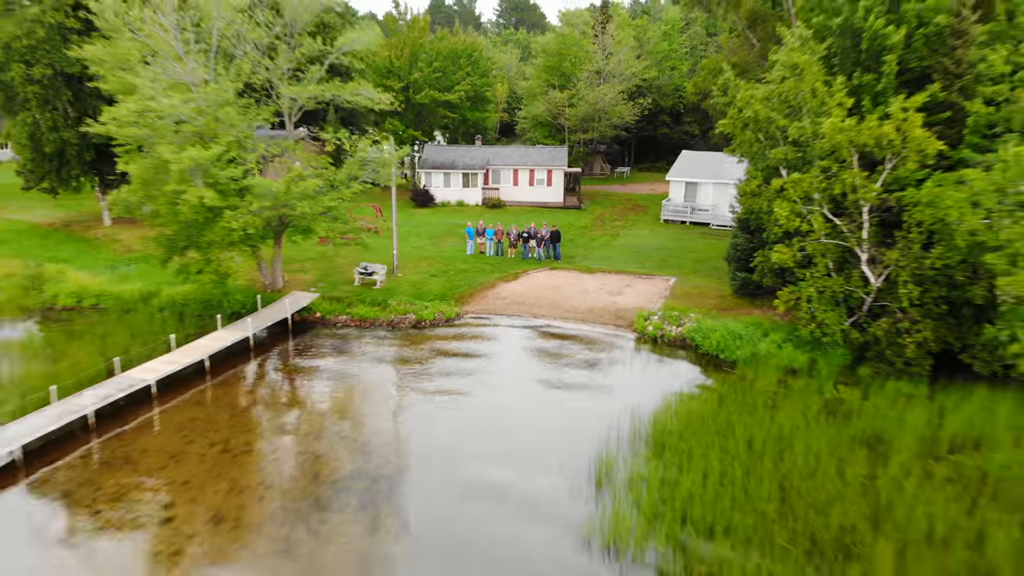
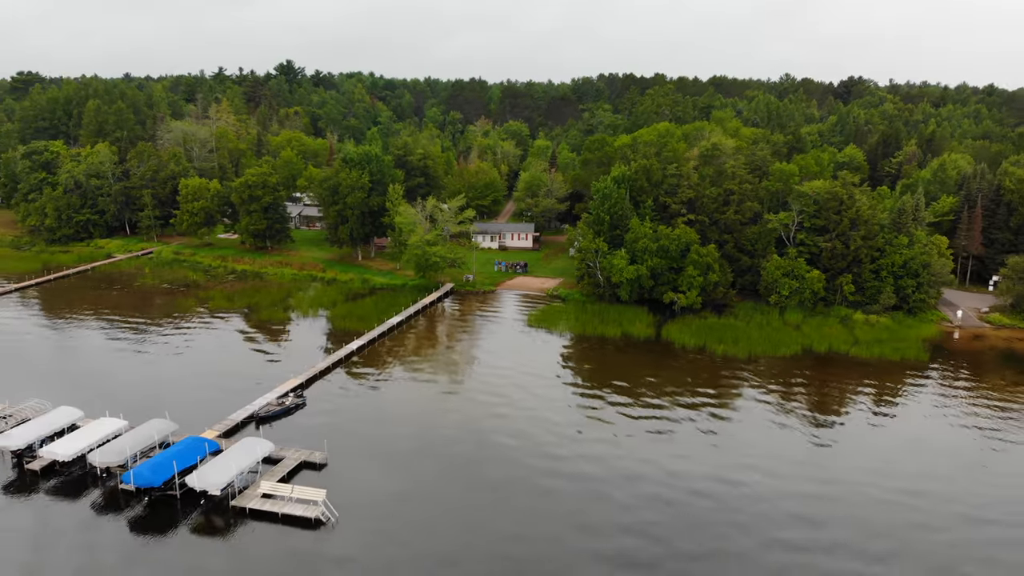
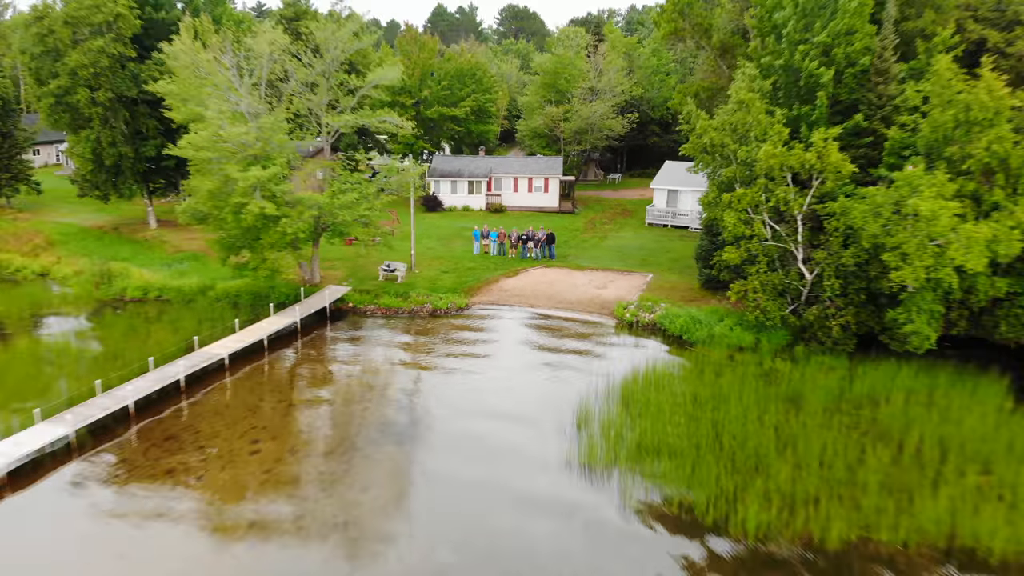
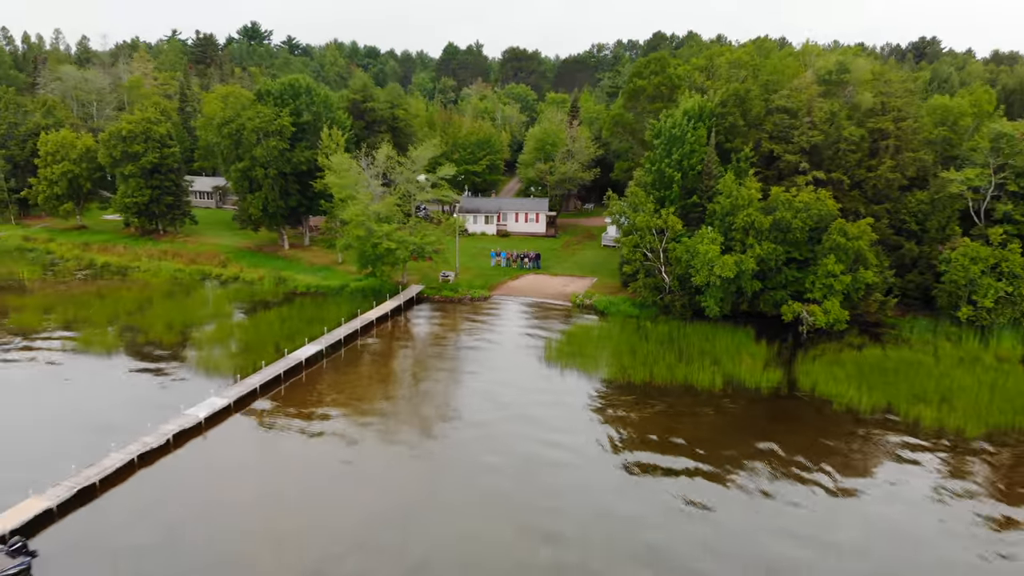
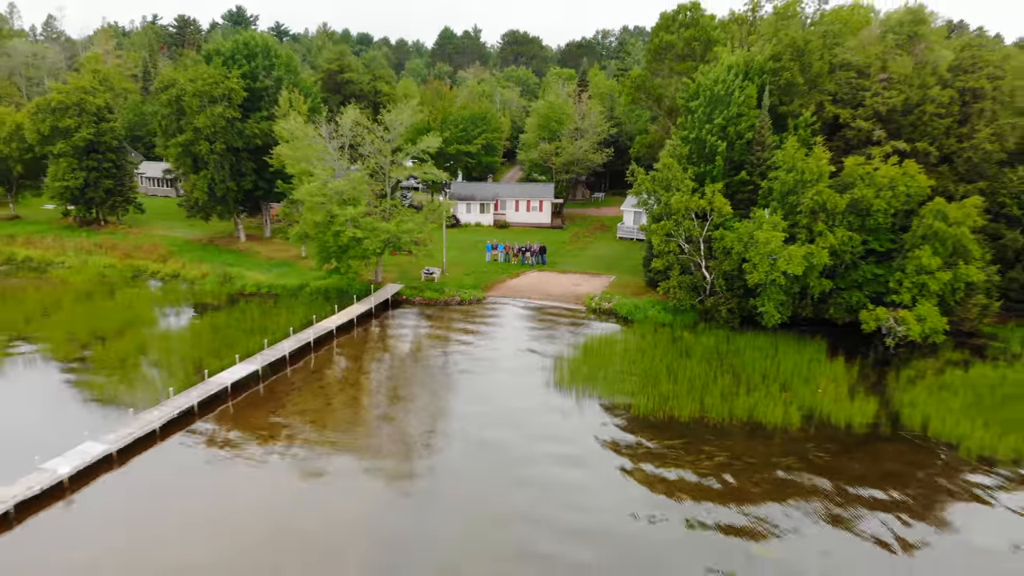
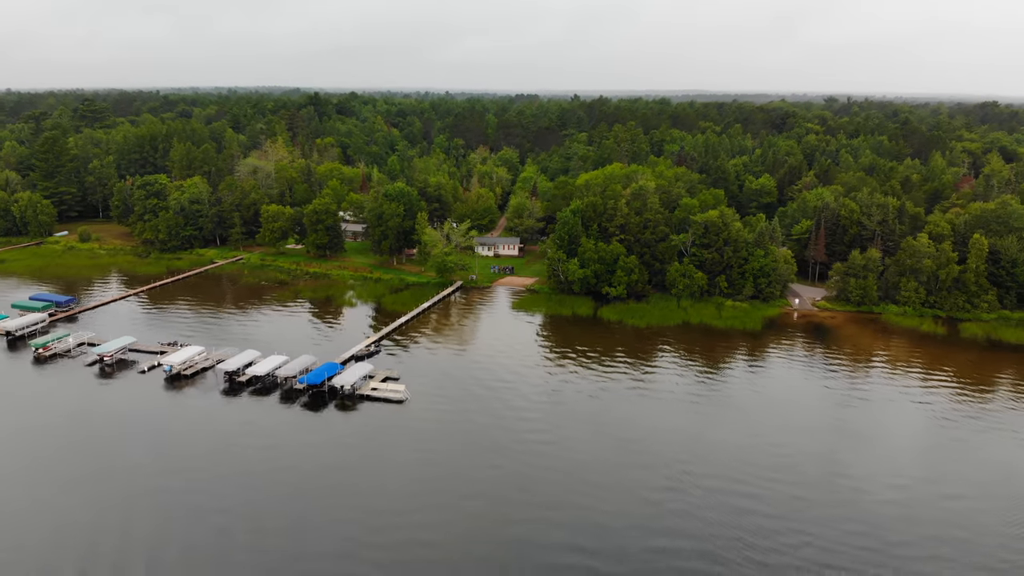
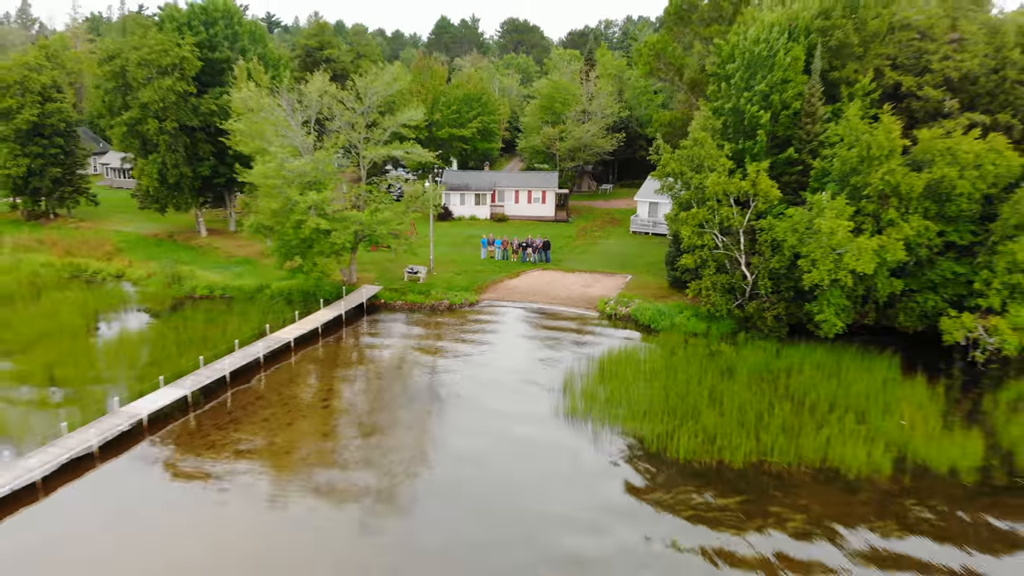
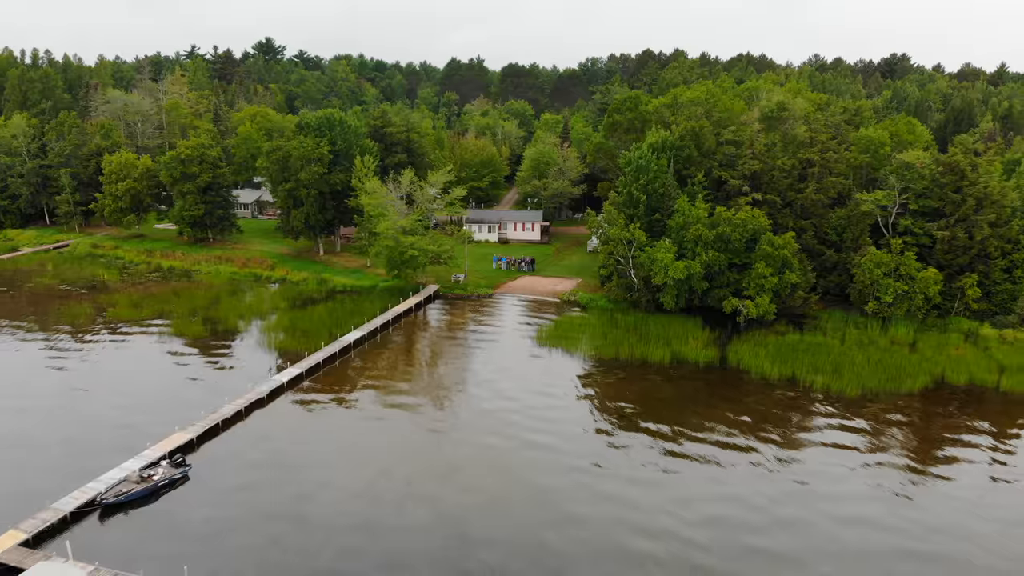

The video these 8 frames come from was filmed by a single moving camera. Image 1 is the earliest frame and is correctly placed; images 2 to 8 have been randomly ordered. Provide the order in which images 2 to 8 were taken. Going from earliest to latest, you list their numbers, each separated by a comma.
3, 7, 5, 4, 8, 2, 6
